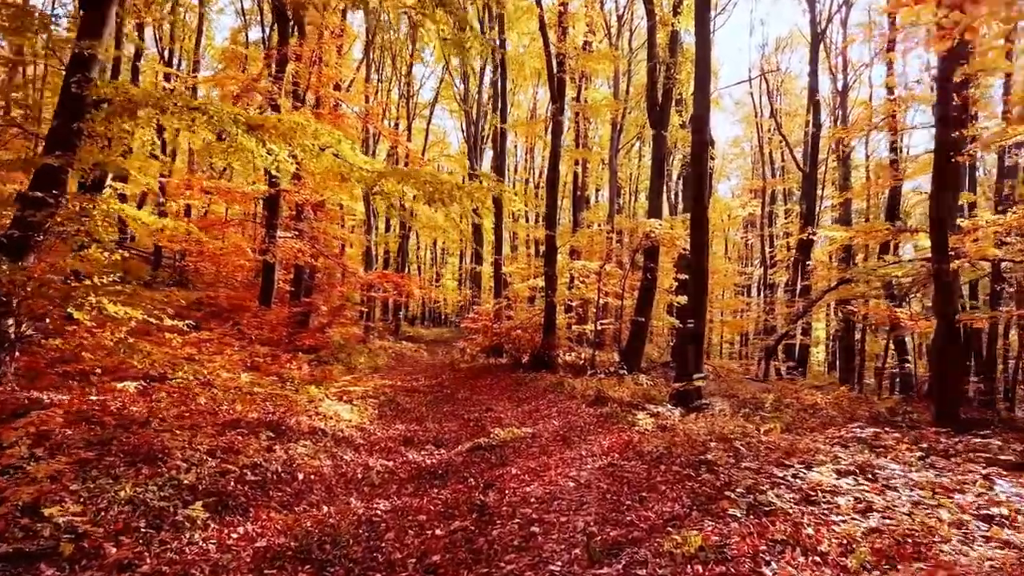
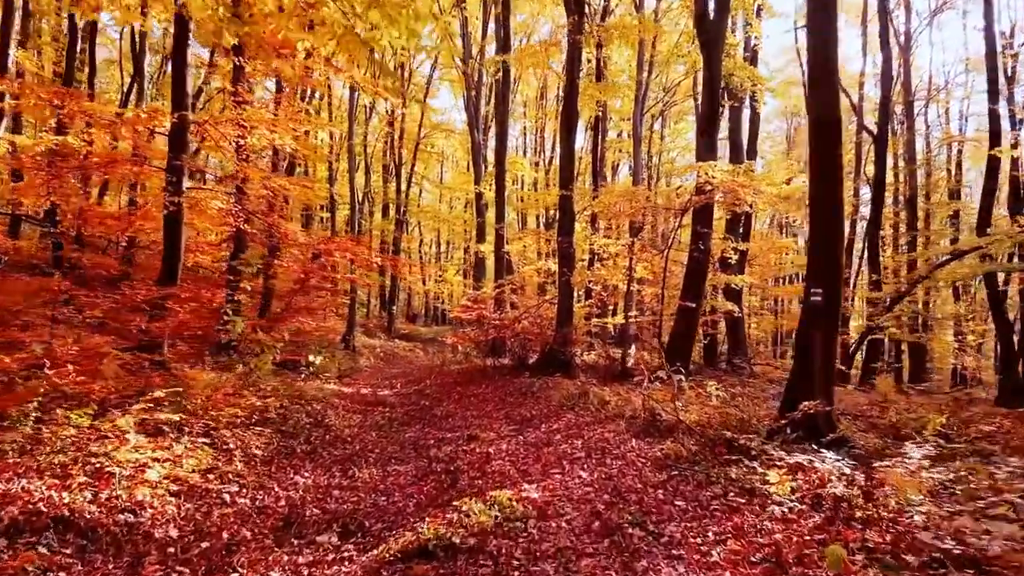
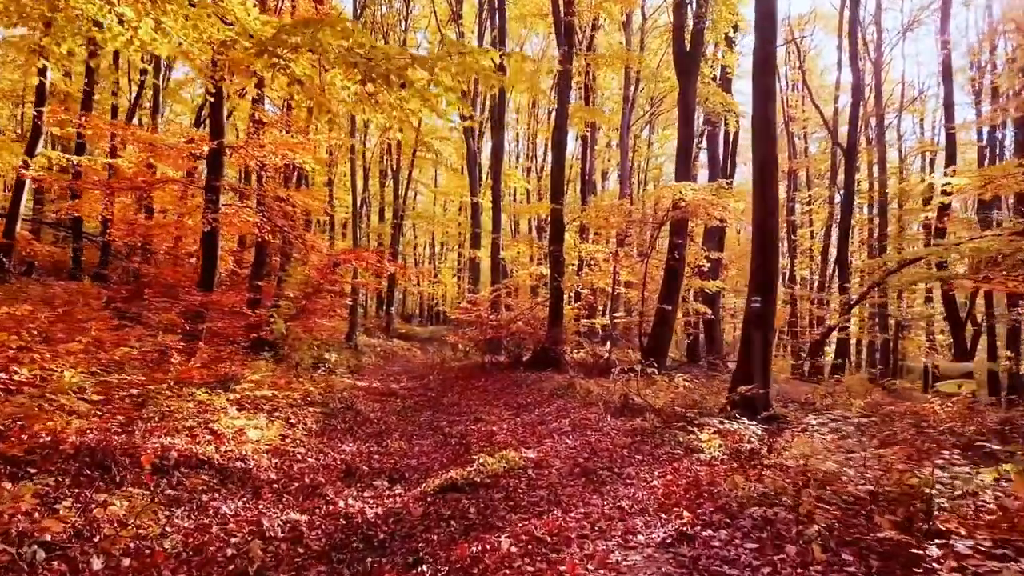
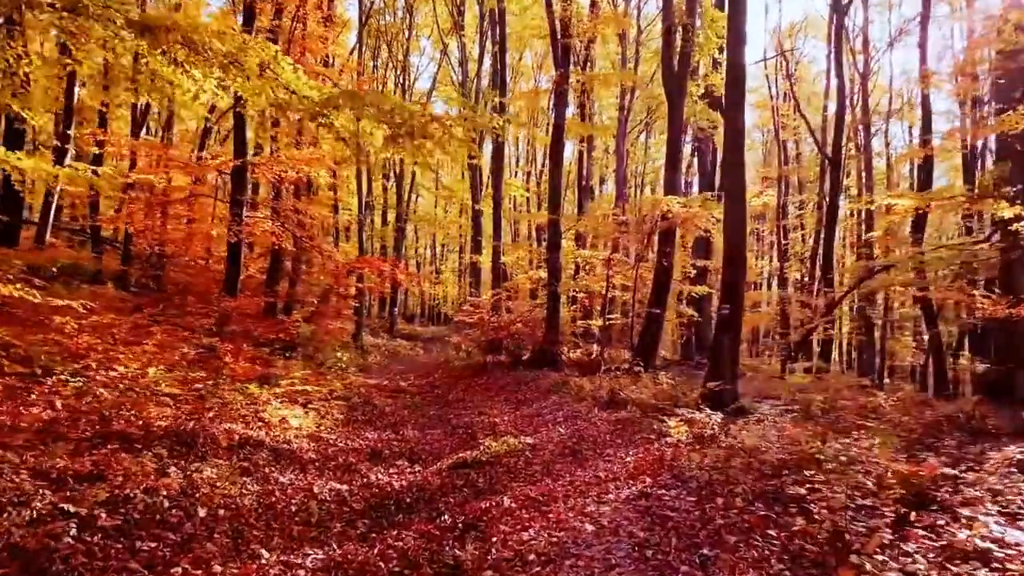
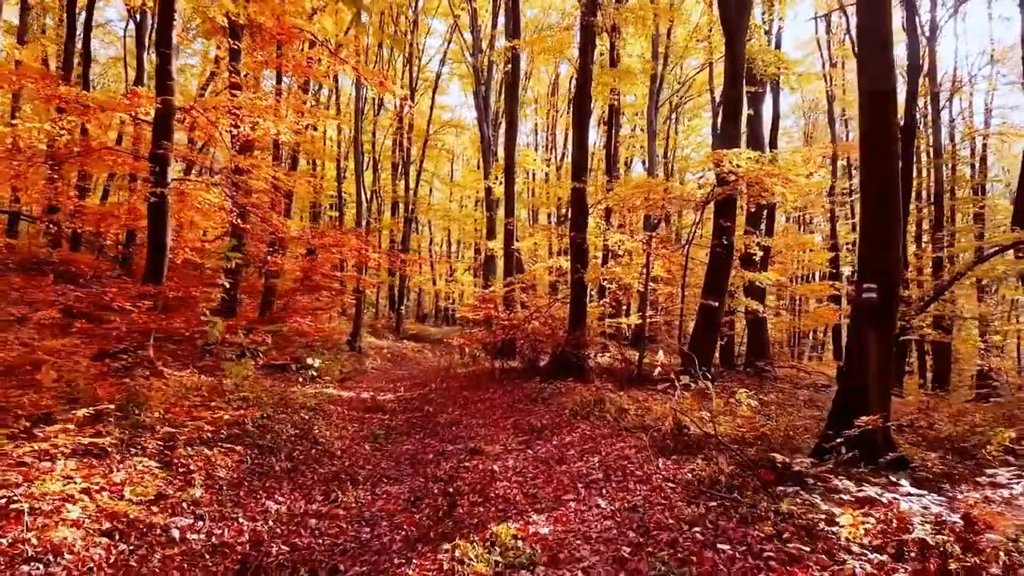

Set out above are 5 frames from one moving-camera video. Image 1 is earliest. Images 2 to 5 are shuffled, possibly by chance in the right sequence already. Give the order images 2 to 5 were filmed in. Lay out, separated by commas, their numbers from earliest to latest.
4, 3, 2, 5
